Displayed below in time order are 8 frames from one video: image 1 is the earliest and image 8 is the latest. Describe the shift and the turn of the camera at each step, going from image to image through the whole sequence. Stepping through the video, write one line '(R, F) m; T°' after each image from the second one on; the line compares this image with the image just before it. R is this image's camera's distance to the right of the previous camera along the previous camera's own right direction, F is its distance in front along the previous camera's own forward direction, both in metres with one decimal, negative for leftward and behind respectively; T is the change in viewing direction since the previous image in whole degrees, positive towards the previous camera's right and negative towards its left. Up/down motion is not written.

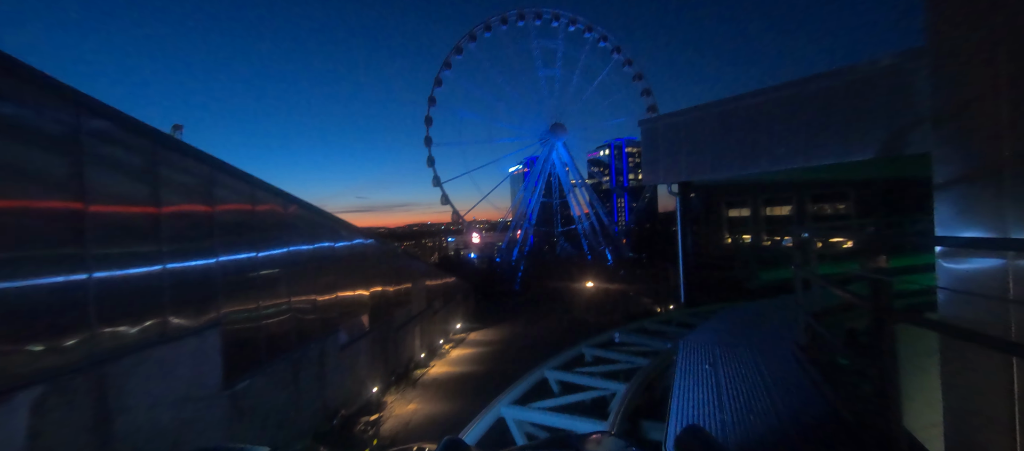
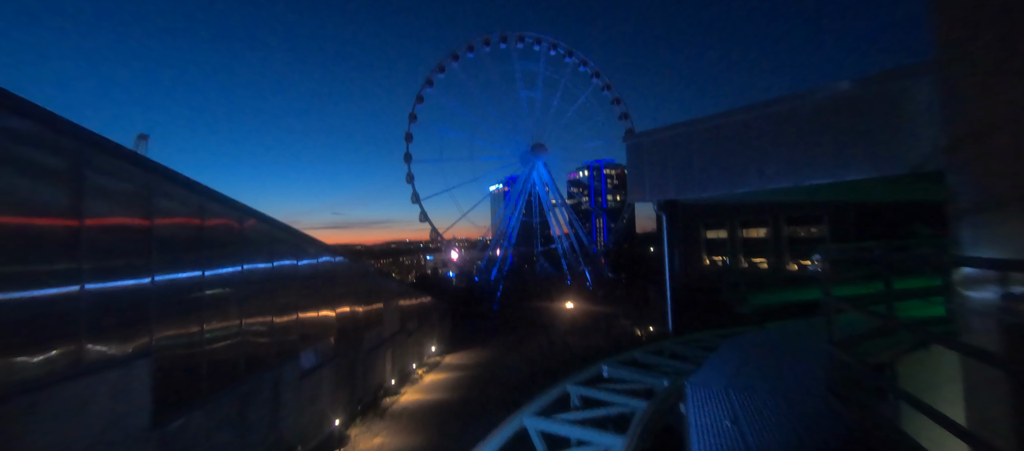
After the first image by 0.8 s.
(0.0, +0.3) m; +3°
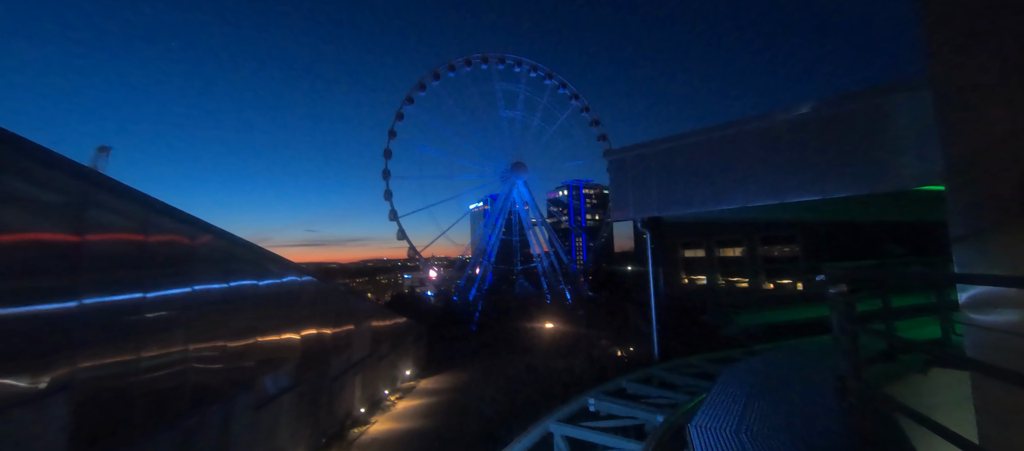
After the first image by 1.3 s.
(0.0, +0.3) m; +3°
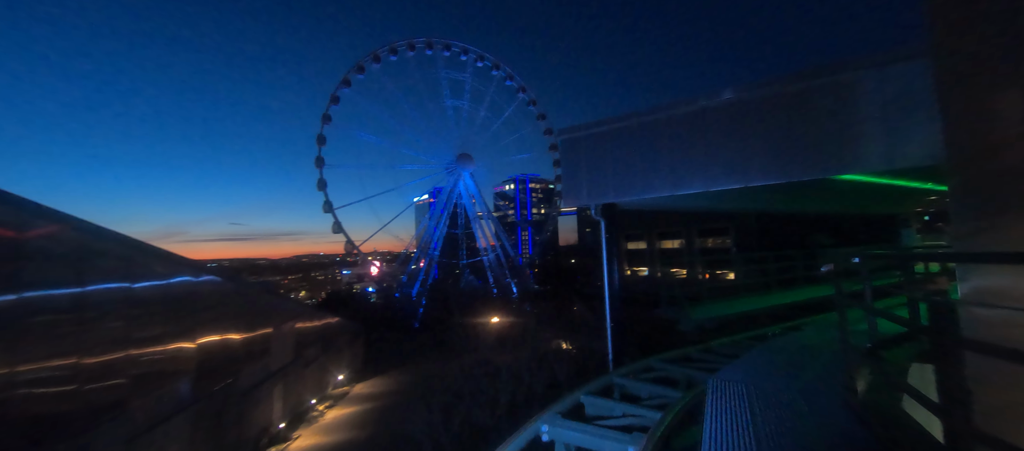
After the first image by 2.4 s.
(+0.1, +0.6) m; +7°
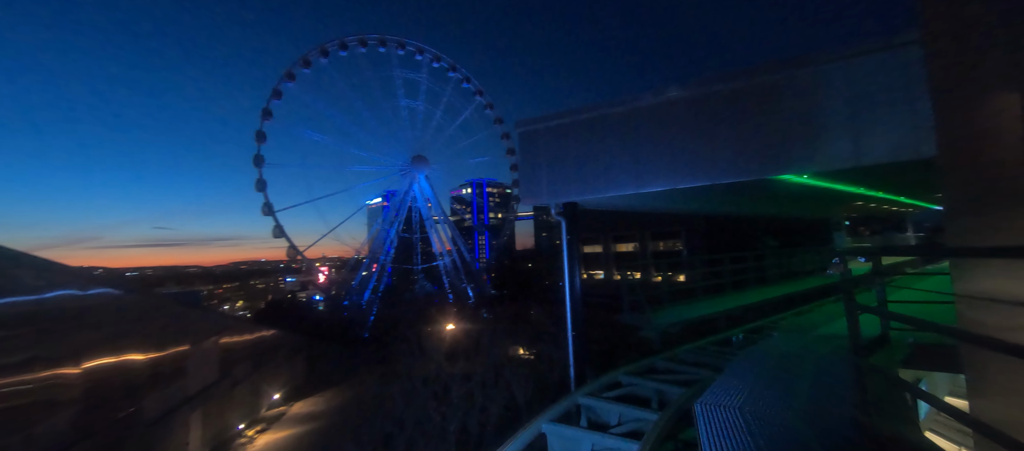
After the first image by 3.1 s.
(0.0, +0.4) m; +6°
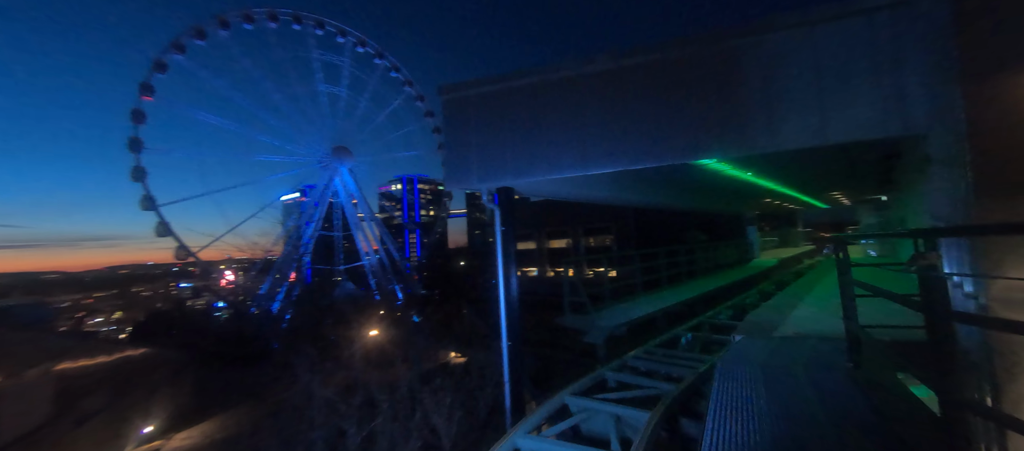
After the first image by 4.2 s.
(+0.1, +0.8) m; +9°
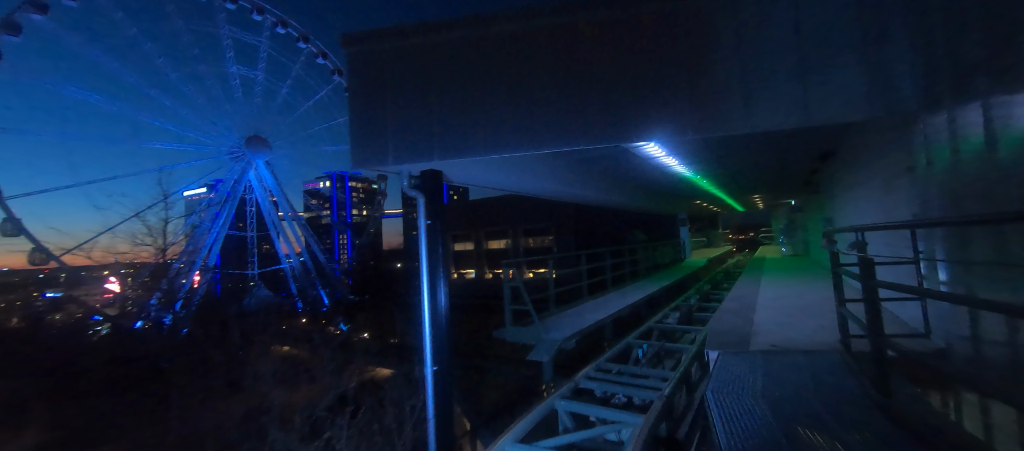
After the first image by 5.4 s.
(+0.1, +0.8) m; +8°
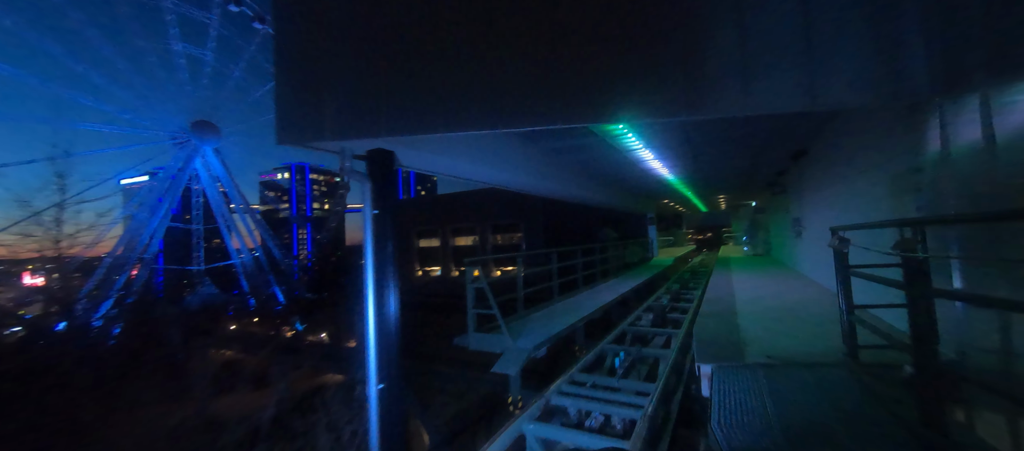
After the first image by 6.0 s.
(0.0, +0.5) m; +4°
